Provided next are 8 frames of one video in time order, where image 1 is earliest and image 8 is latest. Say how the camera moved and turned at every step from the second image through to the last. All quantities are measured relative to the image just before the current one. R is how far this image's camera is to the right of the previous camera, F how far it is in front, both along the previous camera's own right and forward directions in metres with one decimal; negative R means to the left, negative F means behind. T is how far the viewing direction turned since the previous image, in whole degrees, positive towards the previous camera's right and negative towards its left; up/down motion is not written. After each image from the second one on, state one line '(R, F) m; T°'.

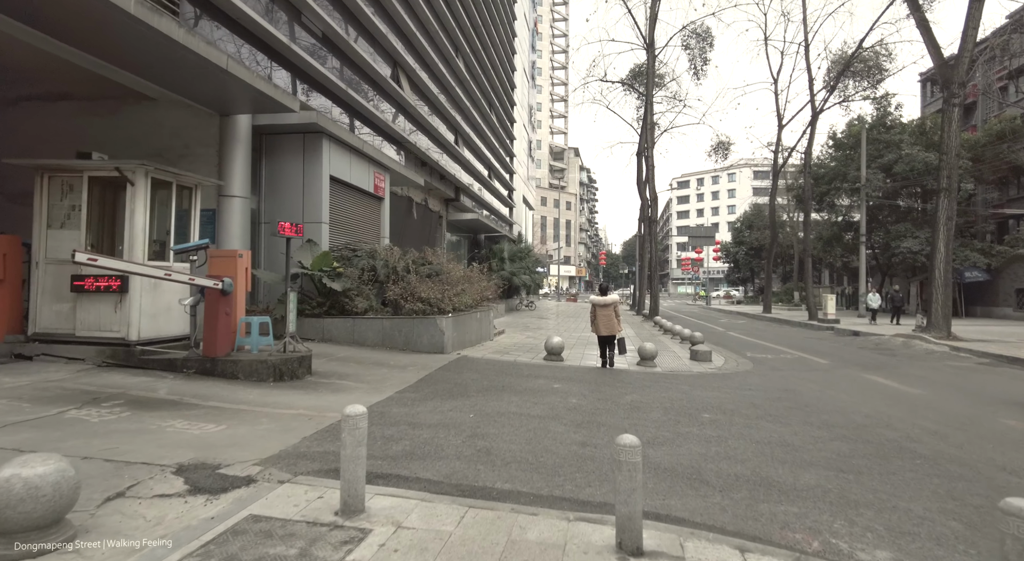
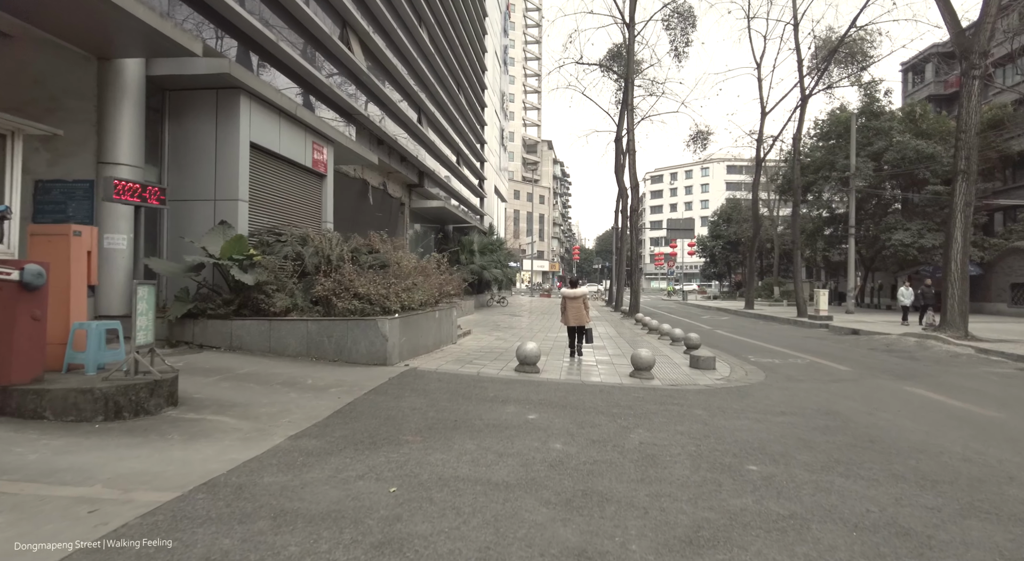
(+0.2, +2.2) m; +3°
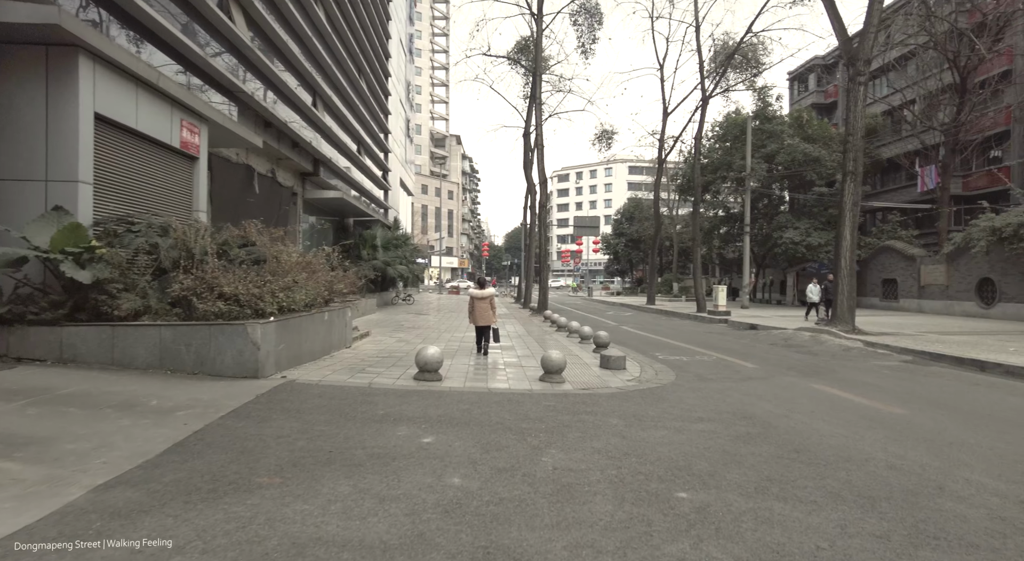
(+0.1, +0.8) m; +9°
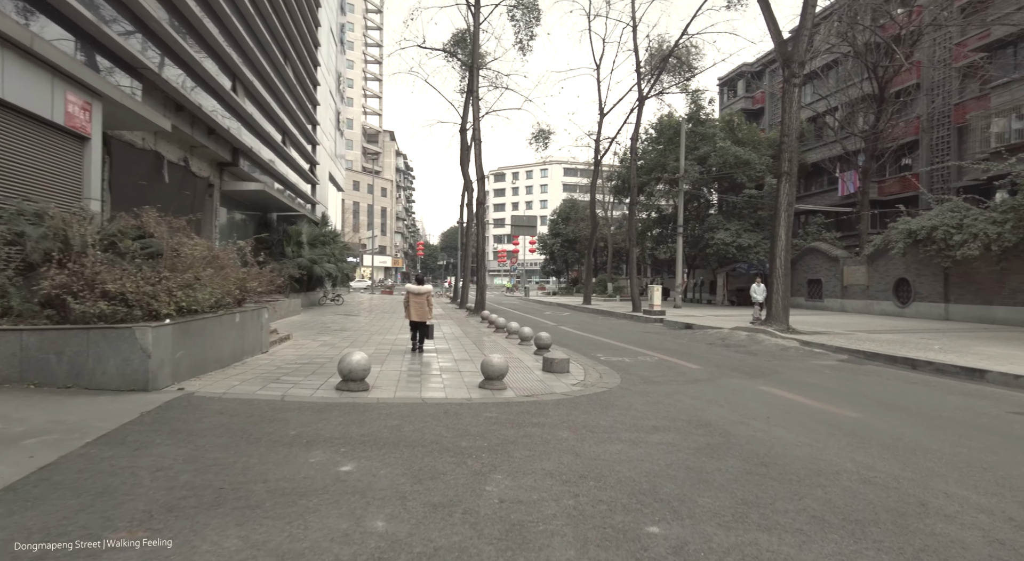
(0.0, +0.7) m; +7°
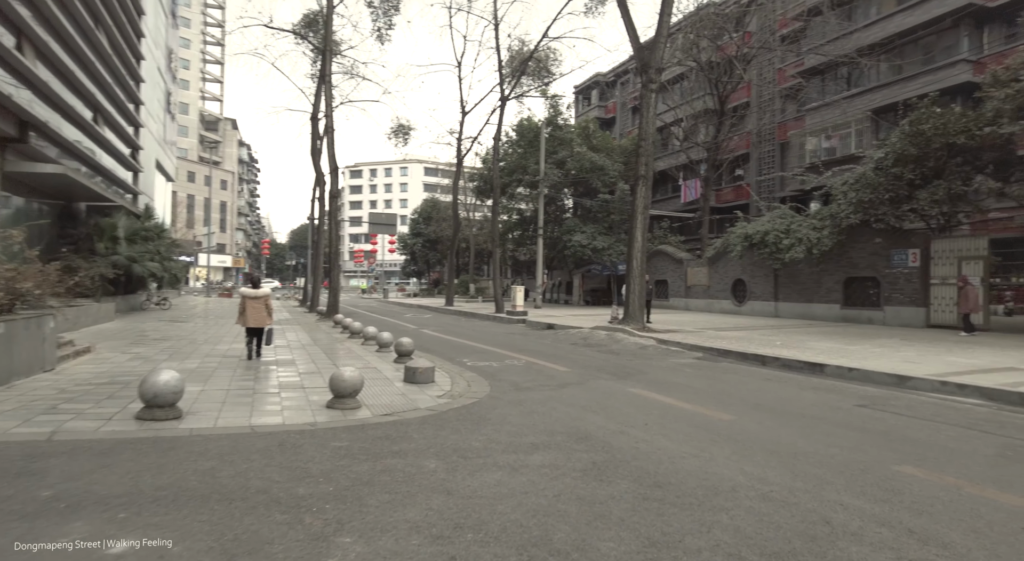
(0.0, +0.9) m; +14°
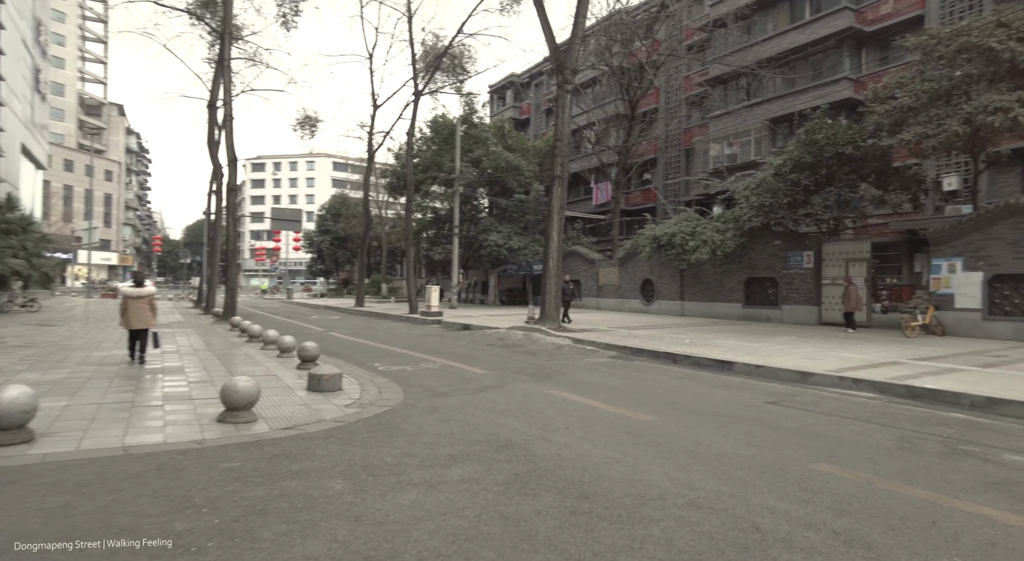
(0.0, +0.3) m; +9°
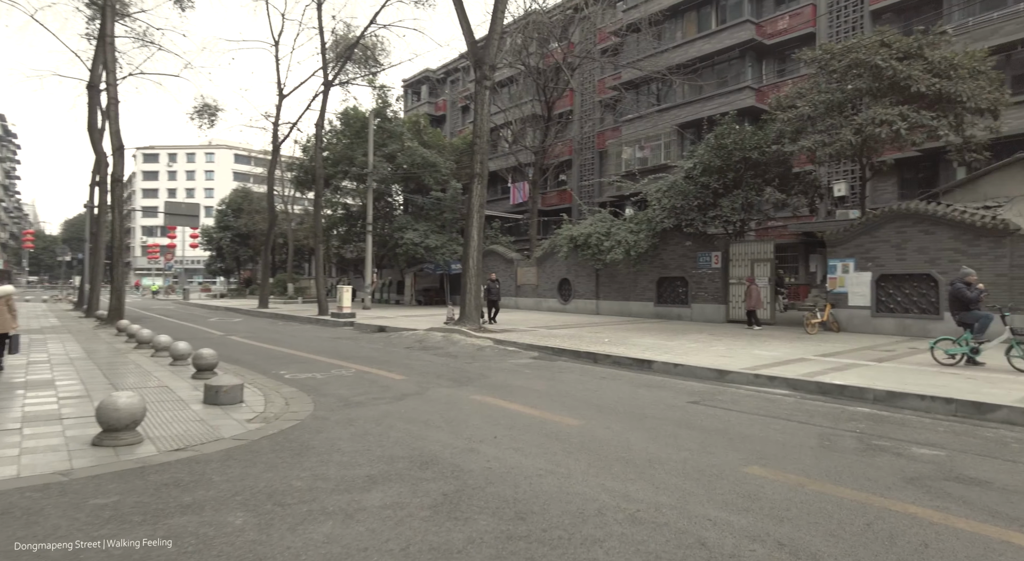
(-0.1, +0.4) m; +9°
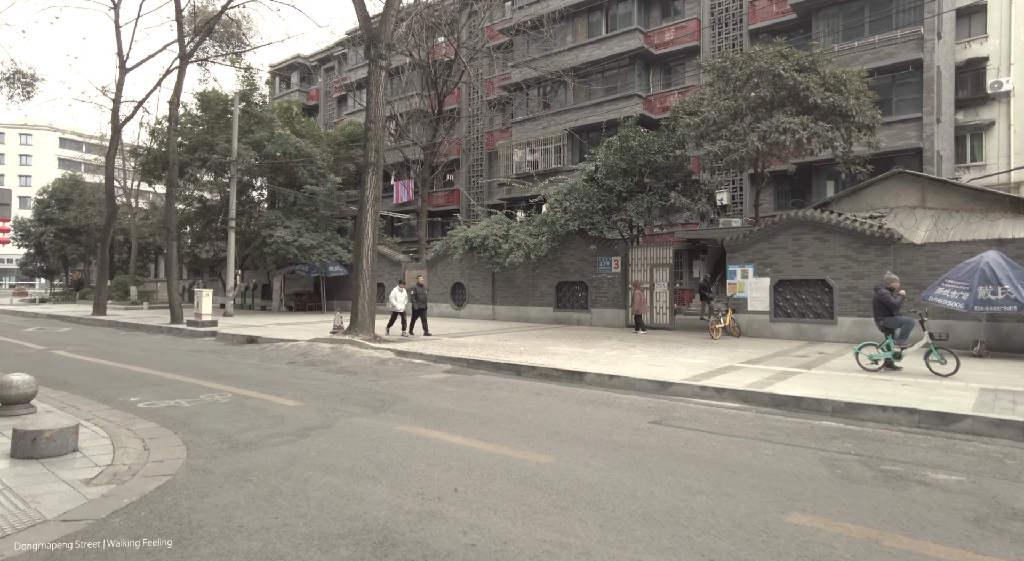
(-0.7, +1.3) m; +13°
